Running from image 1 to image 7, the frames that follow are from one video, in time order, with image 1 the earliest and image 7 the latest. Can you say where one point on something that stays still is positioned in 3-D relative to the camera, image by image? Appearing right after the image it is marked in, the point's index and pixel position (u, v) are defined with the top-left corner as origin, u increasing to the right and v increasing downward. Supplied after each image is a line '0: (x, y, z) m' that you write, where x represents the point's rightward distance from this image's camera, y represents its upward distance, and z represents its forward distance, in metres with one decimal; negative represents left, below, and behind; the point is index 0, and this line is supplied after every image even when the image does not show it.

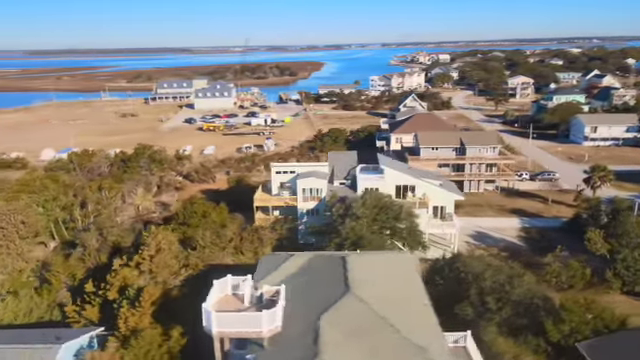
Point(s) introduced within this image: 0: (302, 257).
0: (-0.6, -2.3, +13.7) m
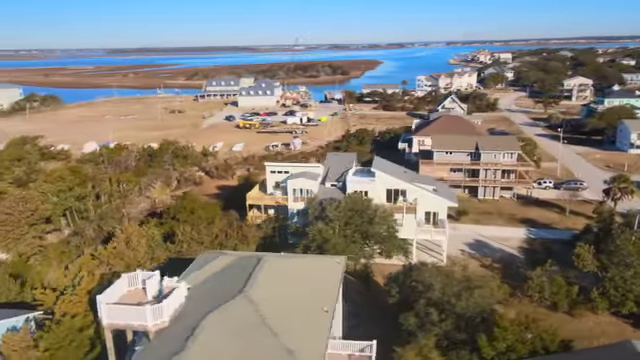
0: (-2.8, -2.4, +14.1) m
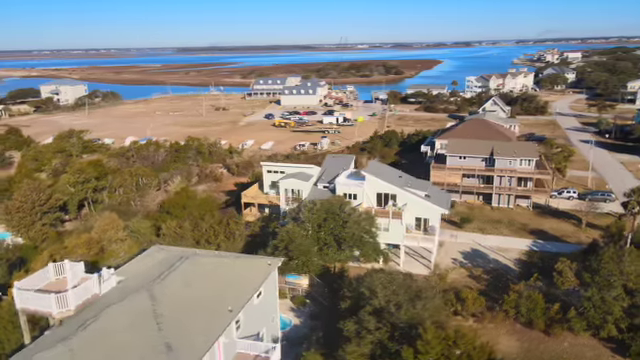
0: (-4.9, -2.3, +14.7) m
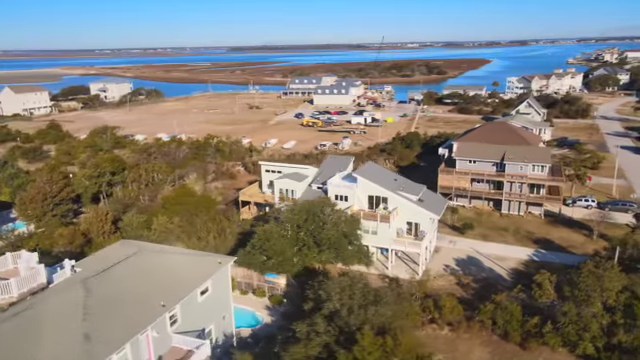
0: (-6.5, -2.3, +15.3) m
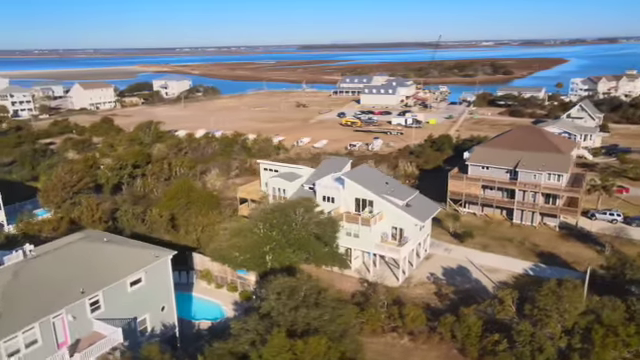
0: (-8.6, -2.0, +16.5) m
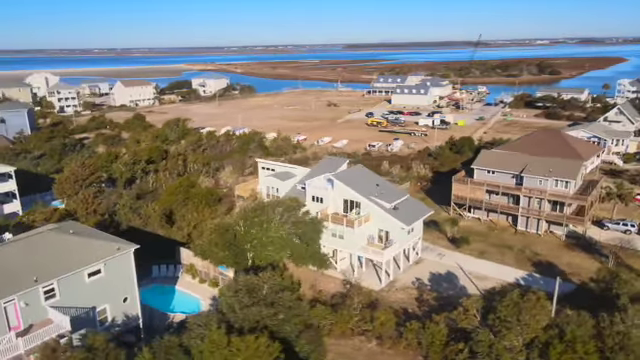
0: (-10.1, -1.8, +17.4) m
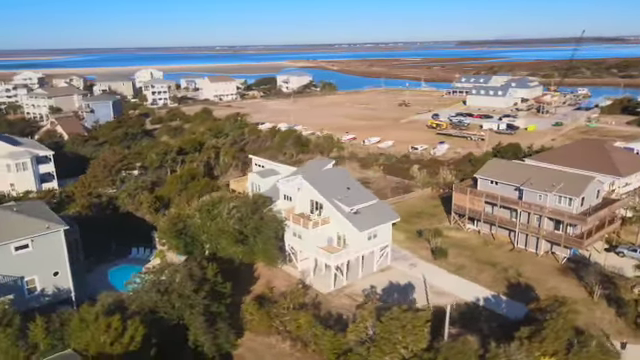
0: (-13.4, -1.1, +20.1) m
